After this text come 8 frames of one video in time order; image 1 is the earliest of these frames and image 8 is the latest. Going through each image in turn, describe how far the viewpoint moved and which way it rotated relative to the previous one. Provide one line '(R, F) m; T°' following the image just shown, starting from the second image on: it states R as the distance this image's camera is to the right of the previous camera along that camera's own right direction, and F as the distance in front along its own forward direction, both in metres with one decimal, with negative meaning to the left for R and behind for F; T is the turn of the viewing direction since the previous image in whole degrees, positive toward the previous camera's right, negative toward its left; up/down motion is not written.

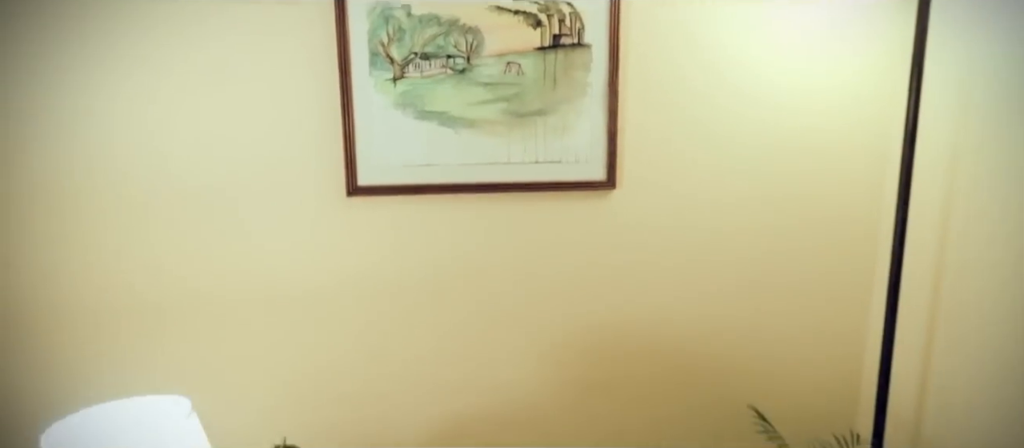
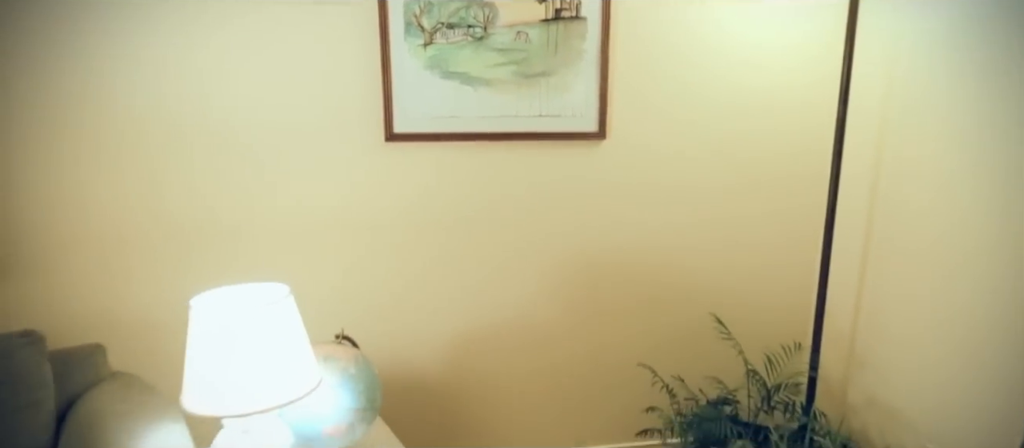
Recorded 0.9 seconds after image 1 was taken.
(-0.2, -0.1) m; +8°
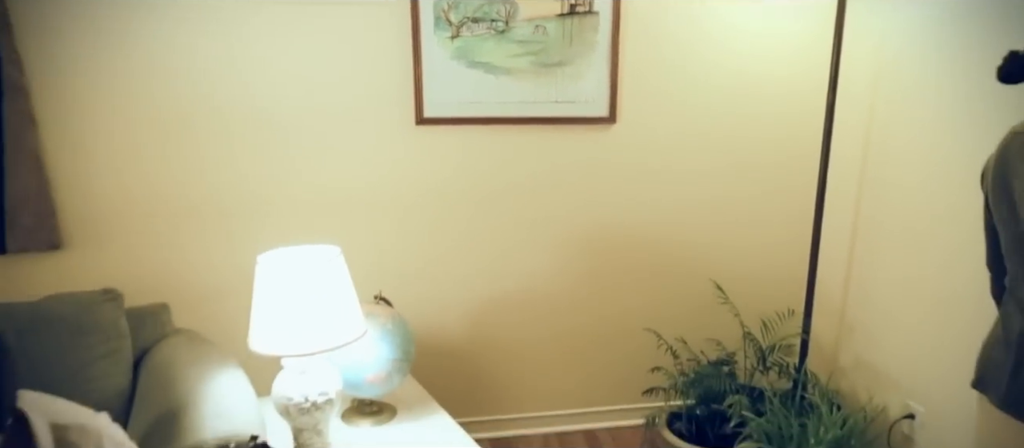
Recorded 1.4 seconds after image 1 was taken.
(0.0, -0.2) m; -1°
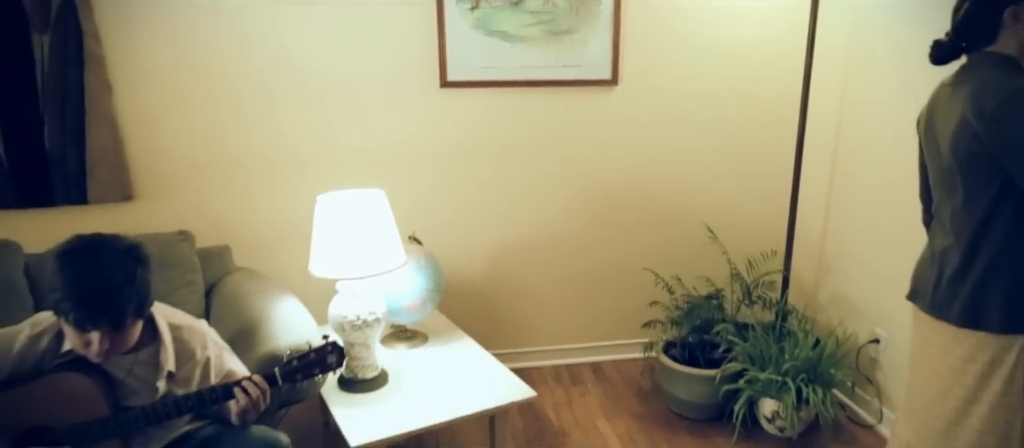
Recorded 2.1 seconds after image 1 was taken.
(0.0, -0.2) m; 0°
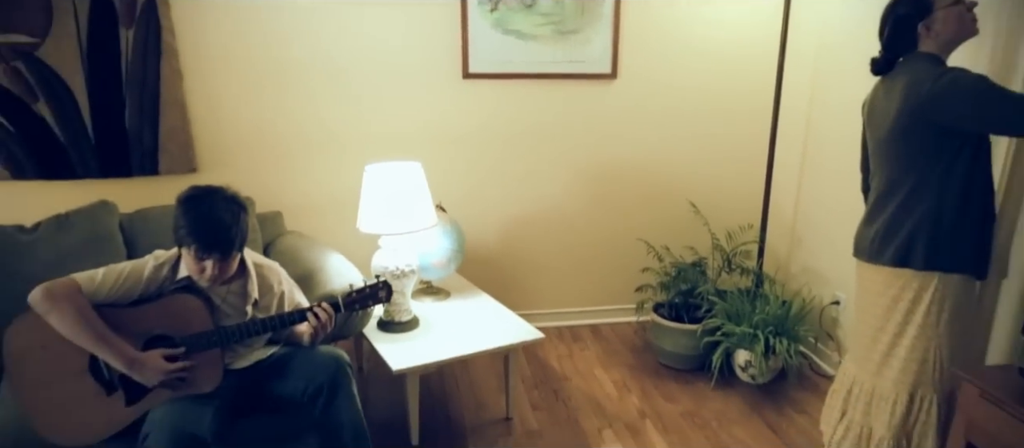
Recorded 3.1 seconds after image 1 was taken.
(0.0, -0.3) m; 0°
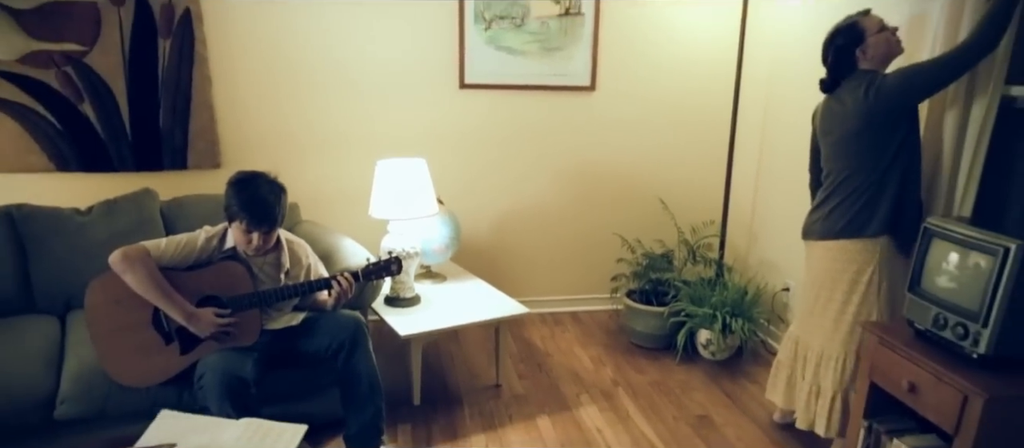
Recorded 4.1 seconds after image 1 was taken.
(0.0, -0.3) m; +2°
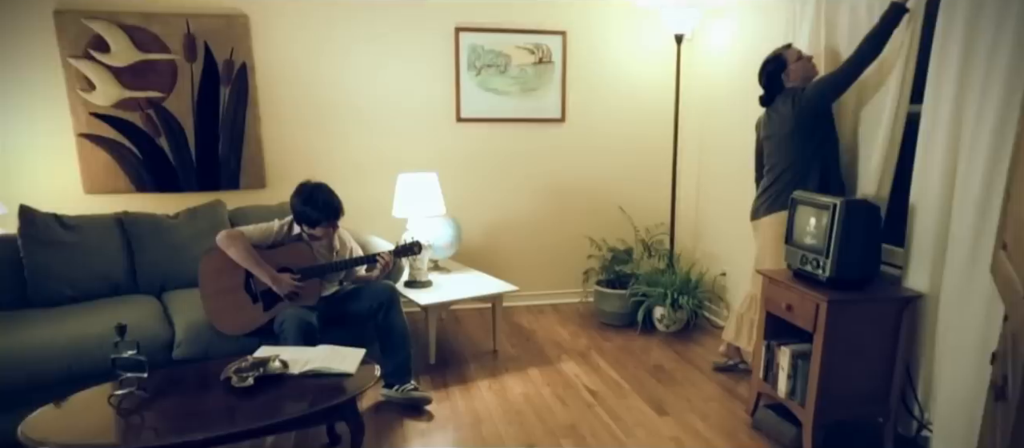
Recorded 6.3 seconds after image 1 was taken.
(-0.1, -0.6) m; +2°
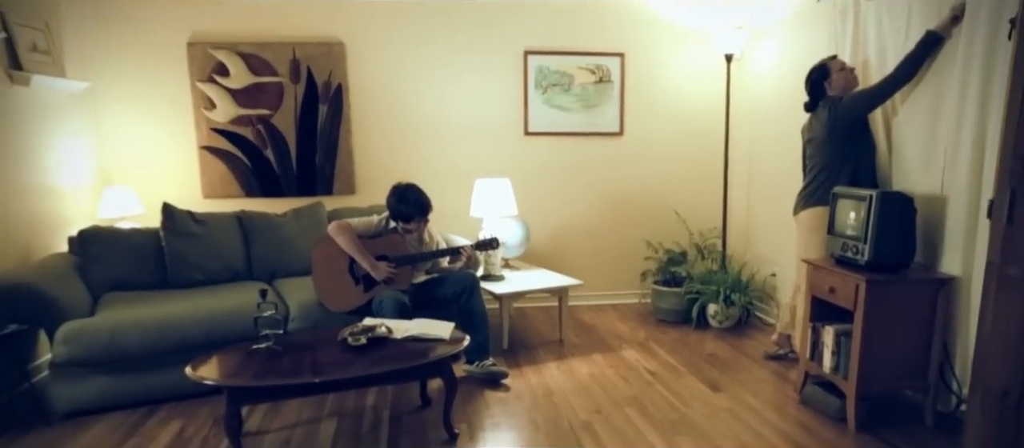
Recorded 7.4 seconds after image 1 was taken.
(-0.1, -0.3) m; -4°
